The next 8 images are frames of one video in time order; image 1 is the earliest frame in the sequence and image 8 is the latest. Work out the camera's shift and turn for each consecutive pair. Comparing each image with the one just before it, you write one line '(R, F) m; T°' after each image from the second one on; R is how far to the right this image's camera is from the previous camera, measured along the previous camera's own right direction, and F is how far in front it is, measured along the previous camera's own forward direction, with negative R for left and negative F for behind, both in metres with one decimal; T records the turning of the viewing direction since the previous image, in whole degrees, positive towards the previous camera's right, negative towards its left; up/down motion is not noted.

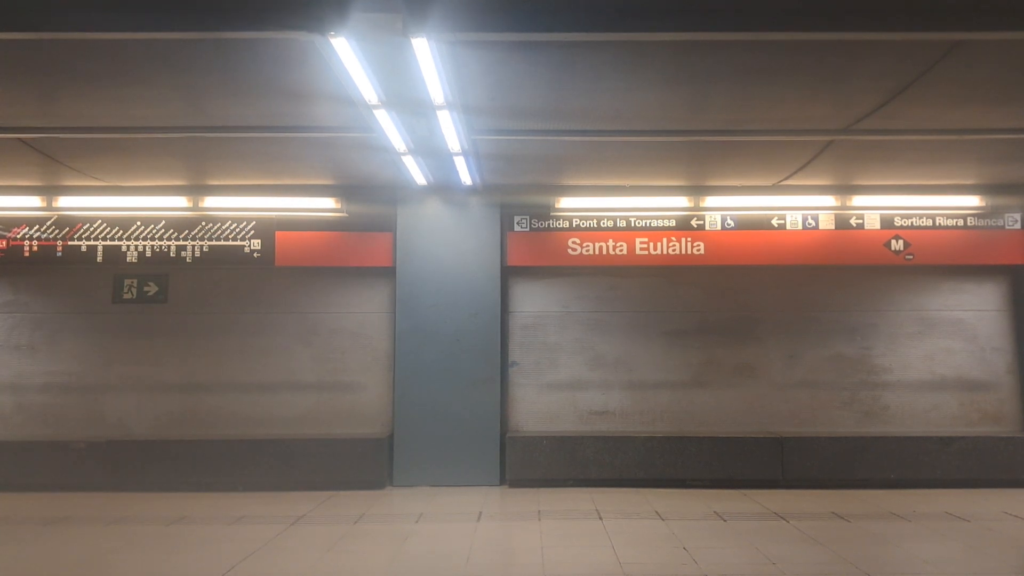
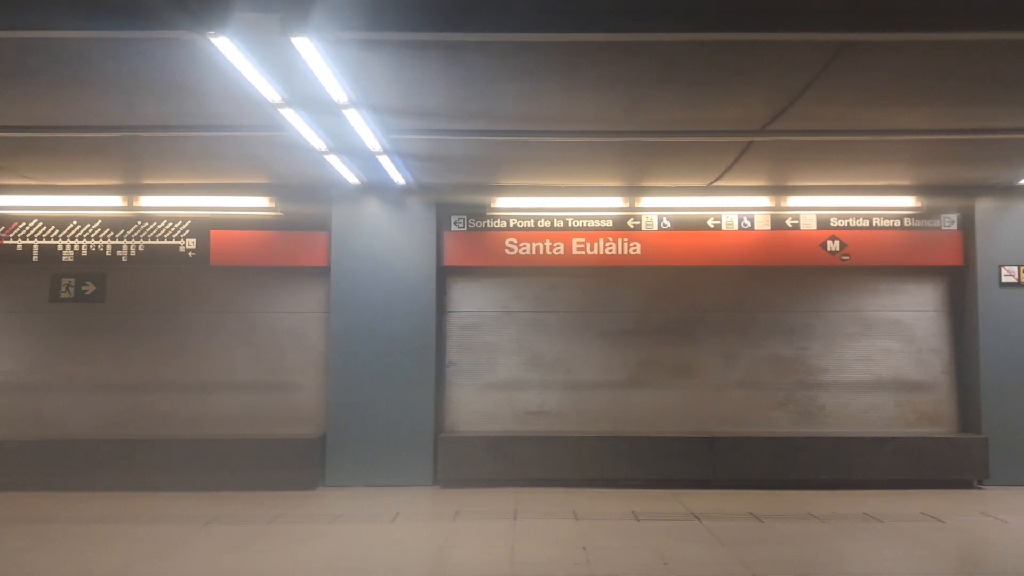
(+0.5, 0.0) m; 0°
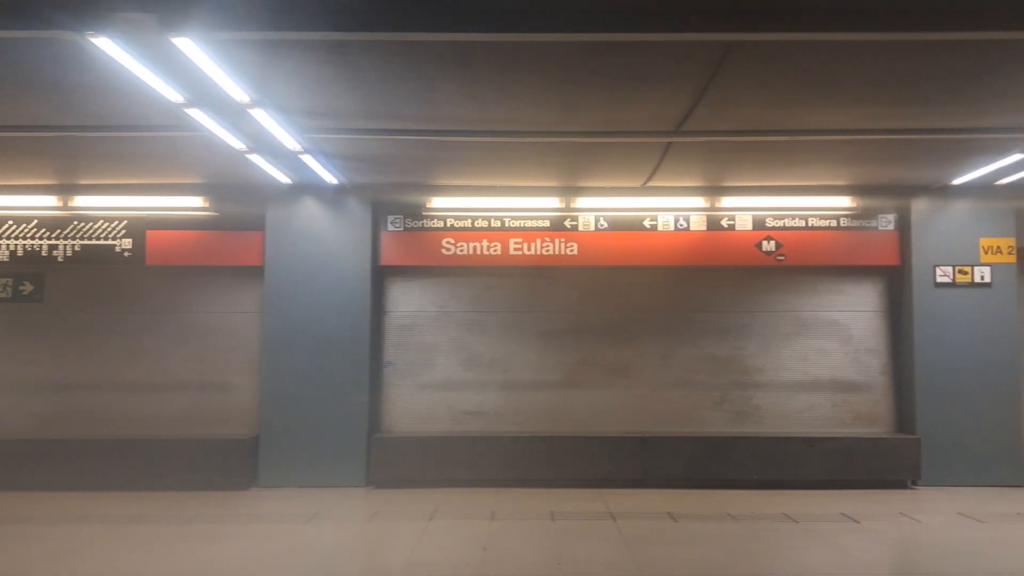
(+0.5, 0.0) m; 0°
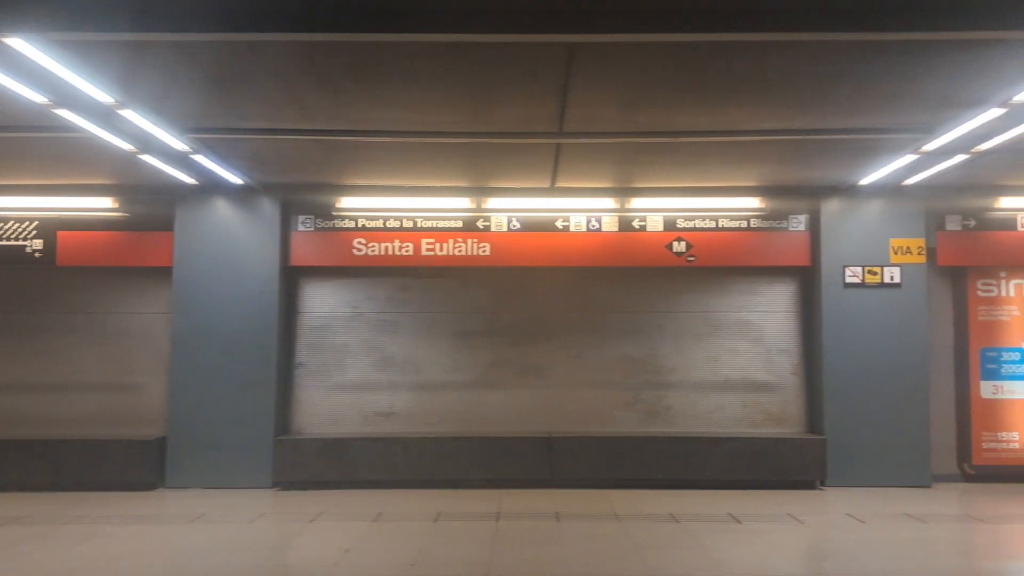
(+0.7, 0.0) m; 0°
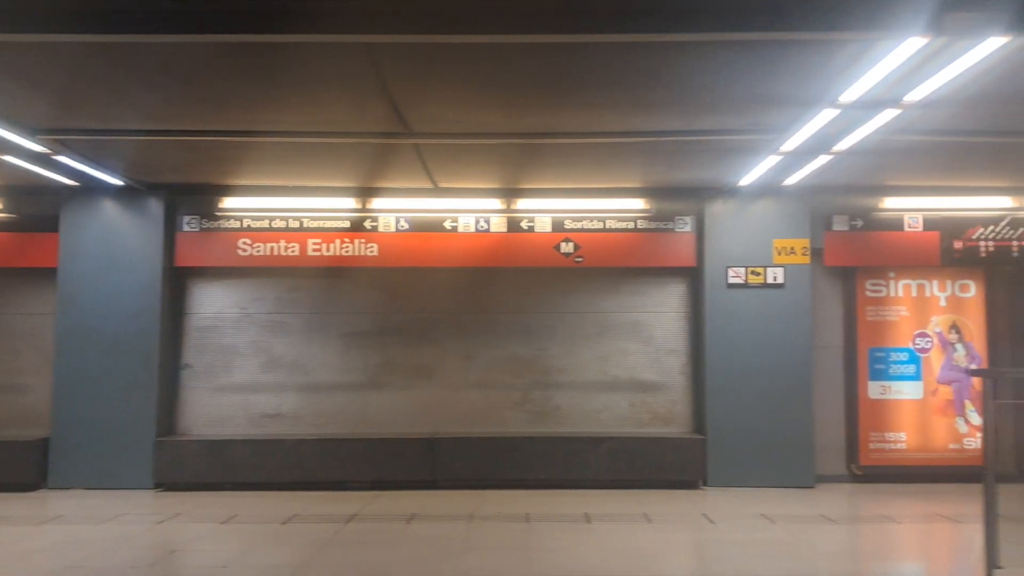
(+0.9, 0.0) m; 0°
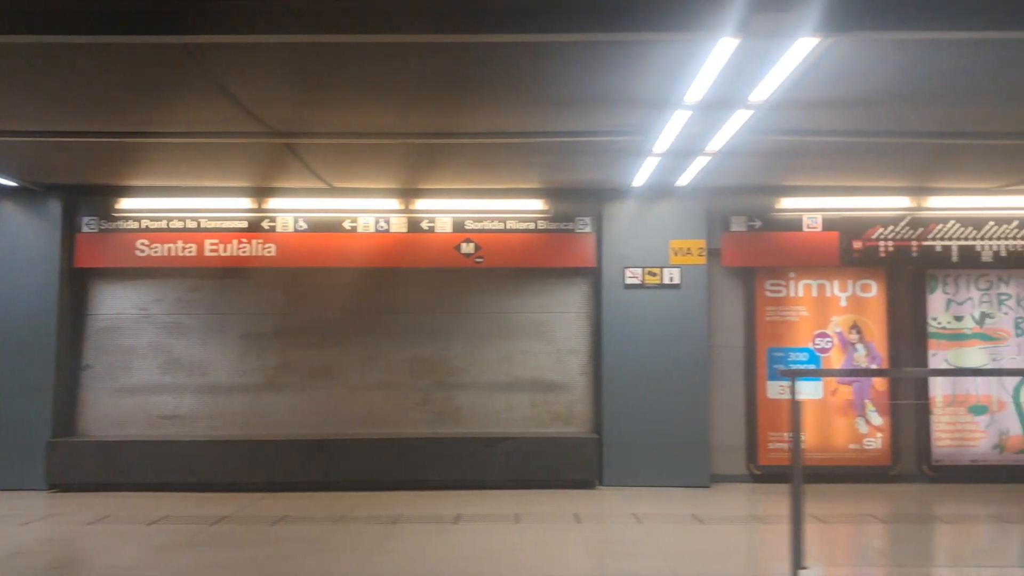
(+0.8, 0.0) m; 0°
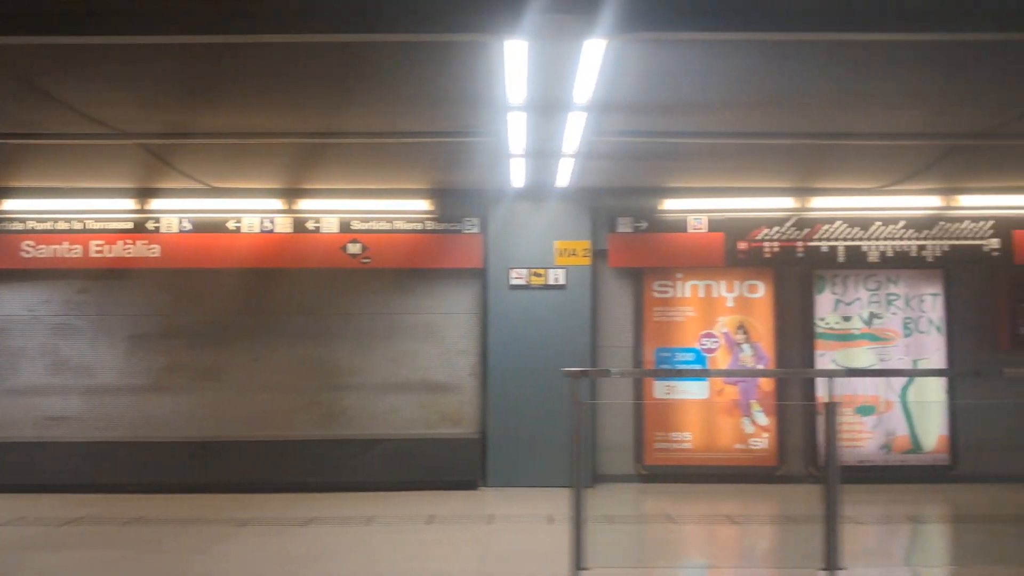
(+0.9, 0.0) m; 0°
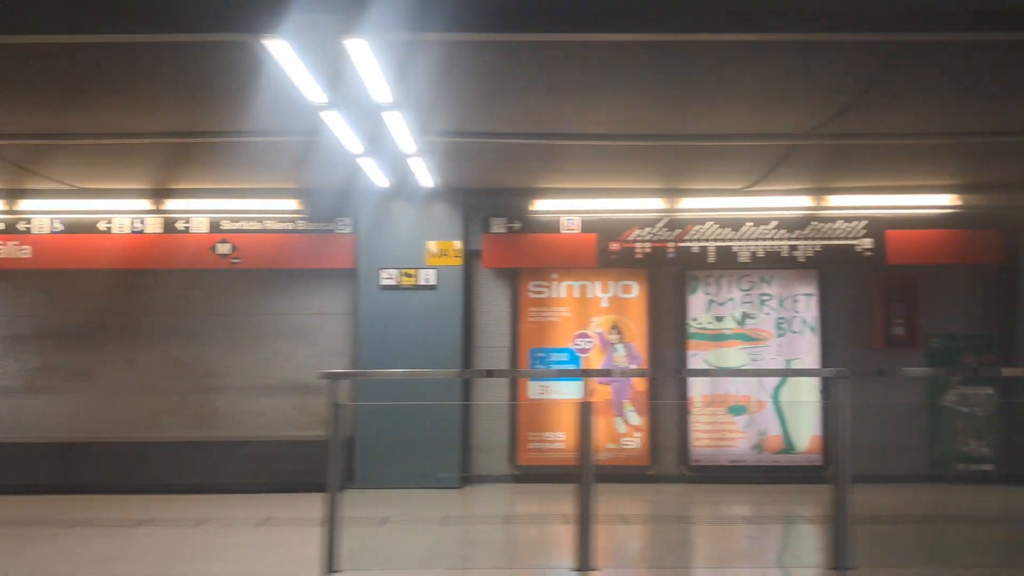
(+1.0, 0.0) m; 0°
